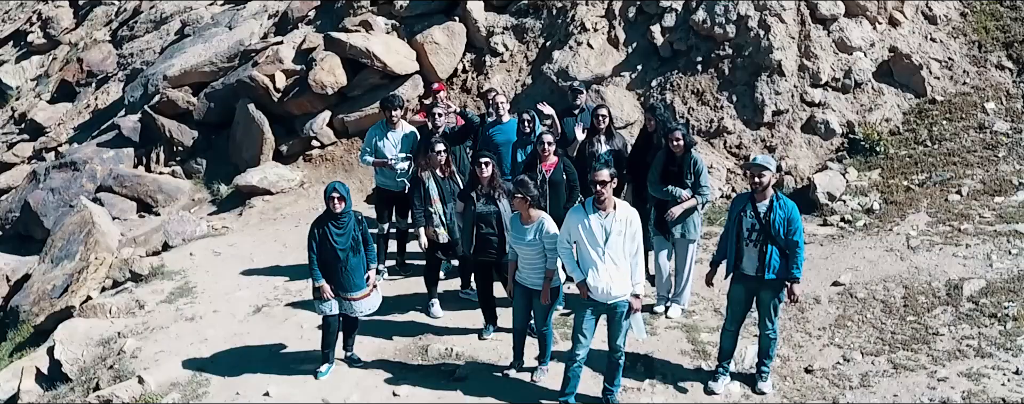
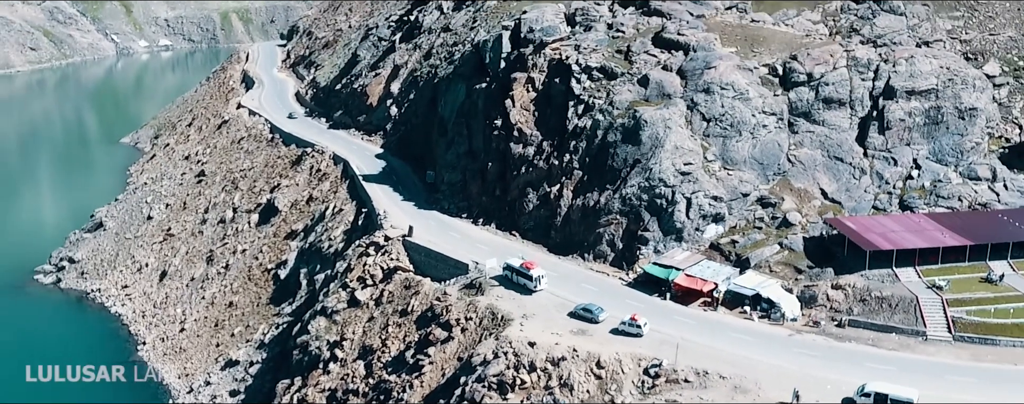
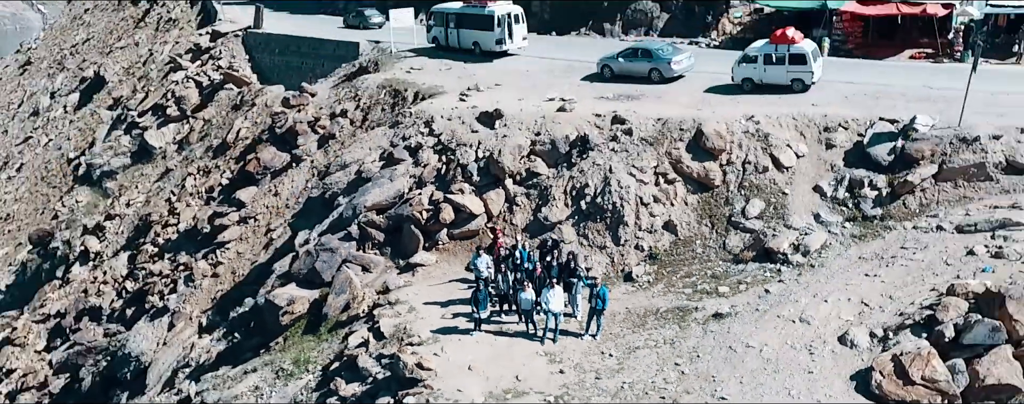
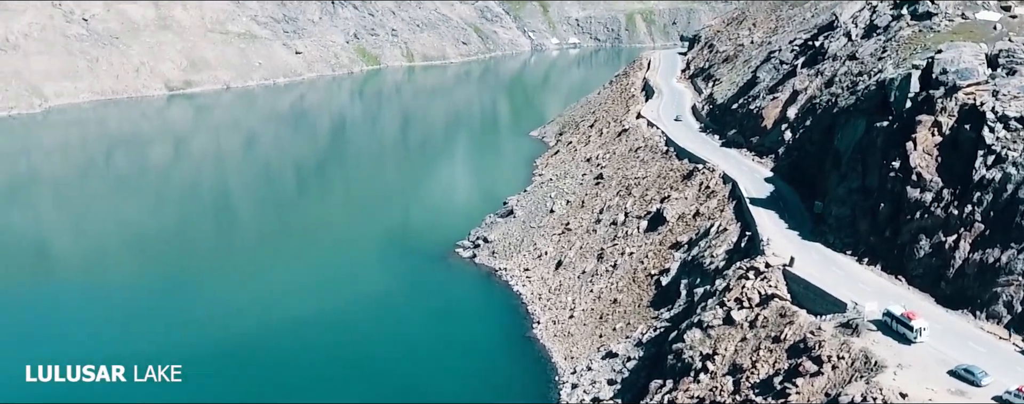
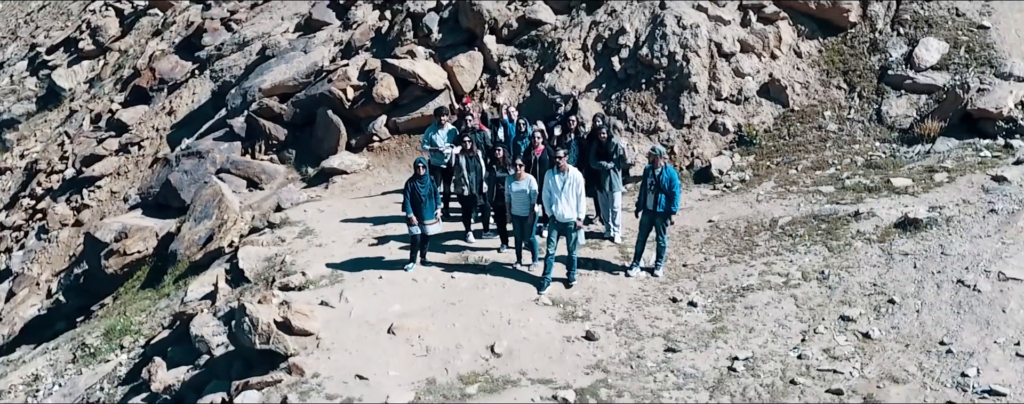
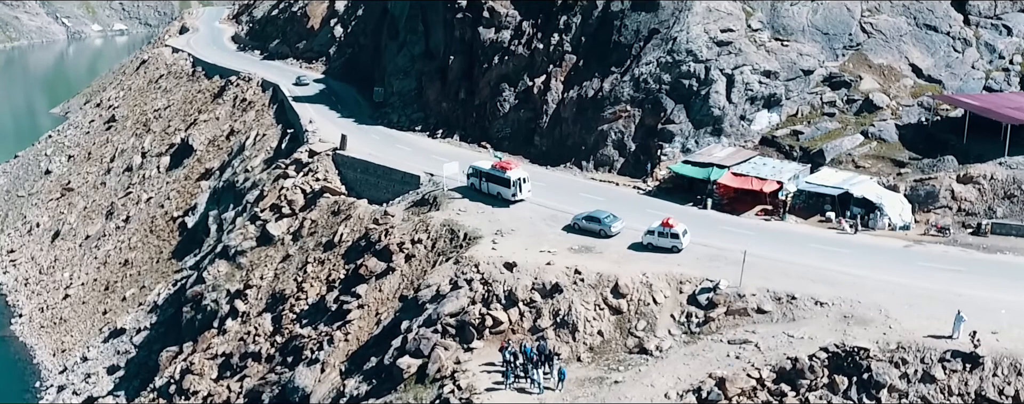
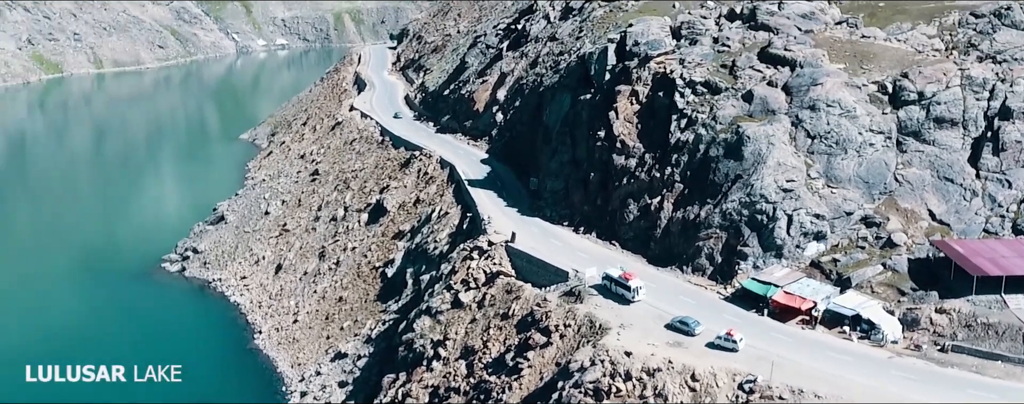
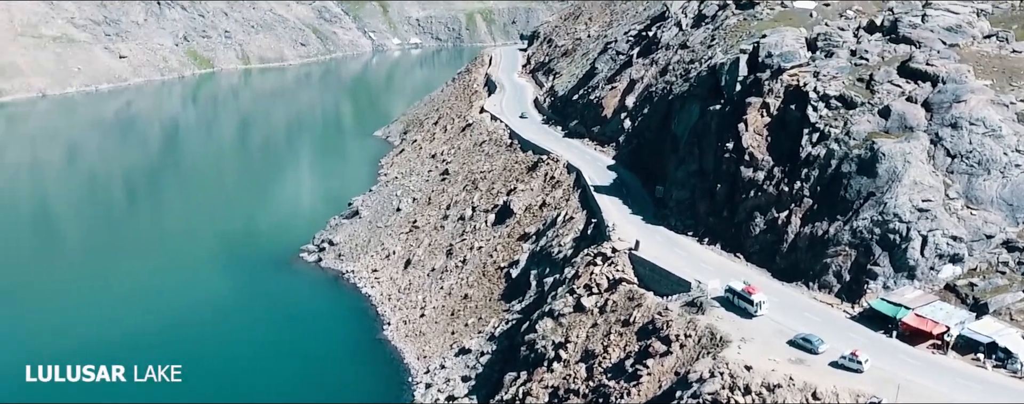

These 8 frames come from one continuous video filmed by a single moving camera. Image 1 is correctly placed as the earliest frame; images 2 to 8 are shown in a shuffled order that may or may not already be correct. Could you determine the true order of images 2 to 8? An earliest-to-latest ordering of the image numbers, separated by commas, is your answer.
5, 3, 6, 2, 7, 8, 4
